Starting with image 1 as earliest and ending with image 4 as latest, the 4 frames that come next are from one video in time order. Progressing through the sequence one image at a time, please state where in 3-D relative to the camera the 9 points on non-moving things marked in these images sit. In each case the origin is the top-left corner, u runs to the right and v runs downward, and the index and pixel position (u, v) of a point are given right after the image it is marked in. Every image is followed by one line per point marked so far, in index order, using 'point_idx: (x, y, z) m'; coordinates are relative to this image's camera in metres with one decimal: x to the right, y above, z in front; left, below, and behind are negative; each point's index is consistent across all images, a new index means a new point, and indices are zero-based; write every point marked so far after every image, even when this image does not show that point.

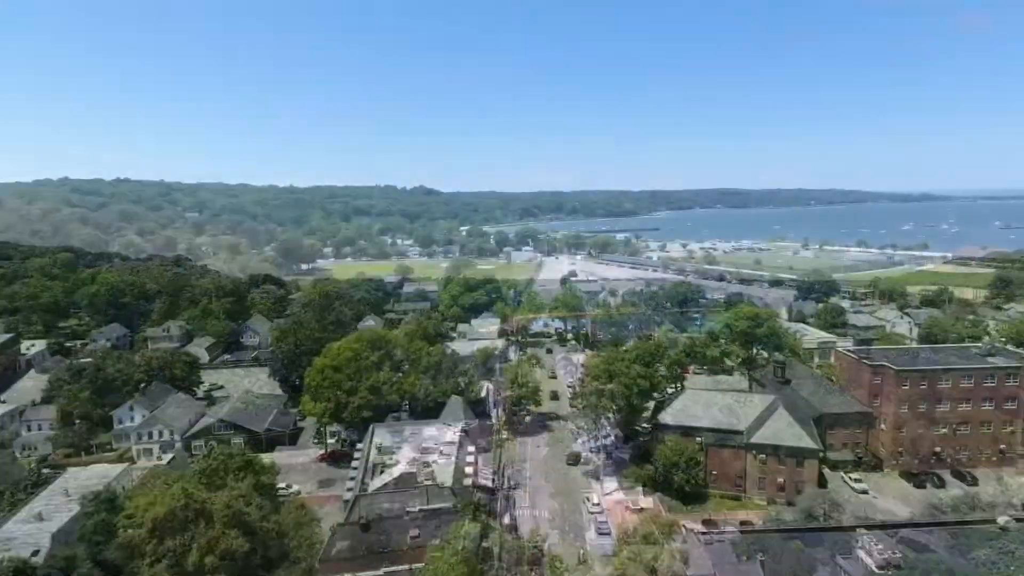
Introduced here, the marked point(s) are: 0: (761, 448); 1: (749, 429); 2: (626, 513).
0: (+7.6, -4.9, +19.0) m
1: (+7.5, -4.4, +19.6) m
2: (+3.3, -6.6, +18.3) m
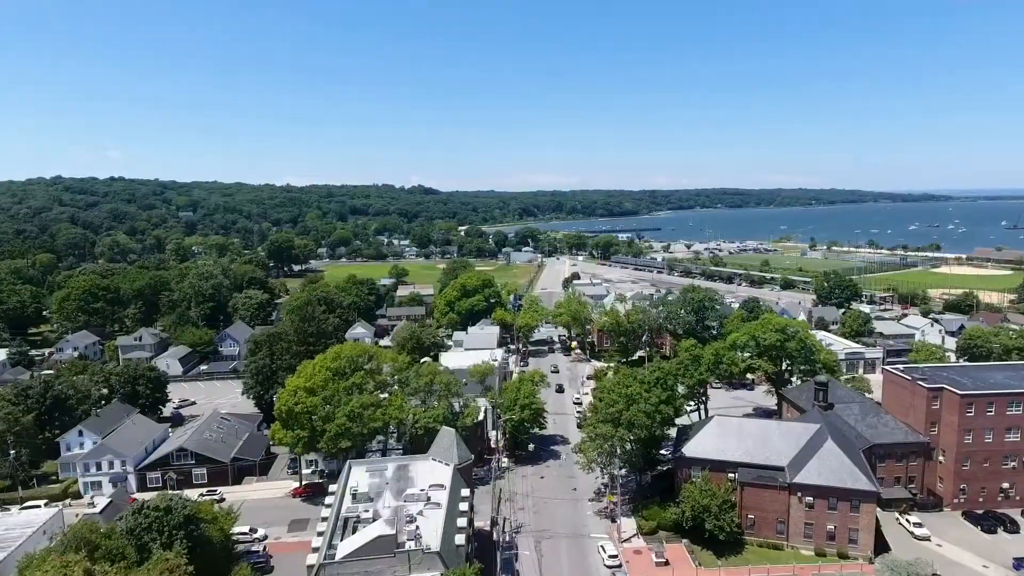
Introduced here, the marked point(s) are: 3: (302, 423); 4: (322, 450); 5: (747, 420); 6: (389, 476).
0: (+7.7, -5.2, +16.1) m
1: (+7.5, -4.7, +16.7) m
2: (+3.4, -6.9, +15.4) m
3: (-6.4, -4.1, +18.8) m
4: (-5.6, -4.8, +18.5) m
5: (+6.8, -3.9, +18.1) m
6: (-3.1, -4.7, +15.5) m
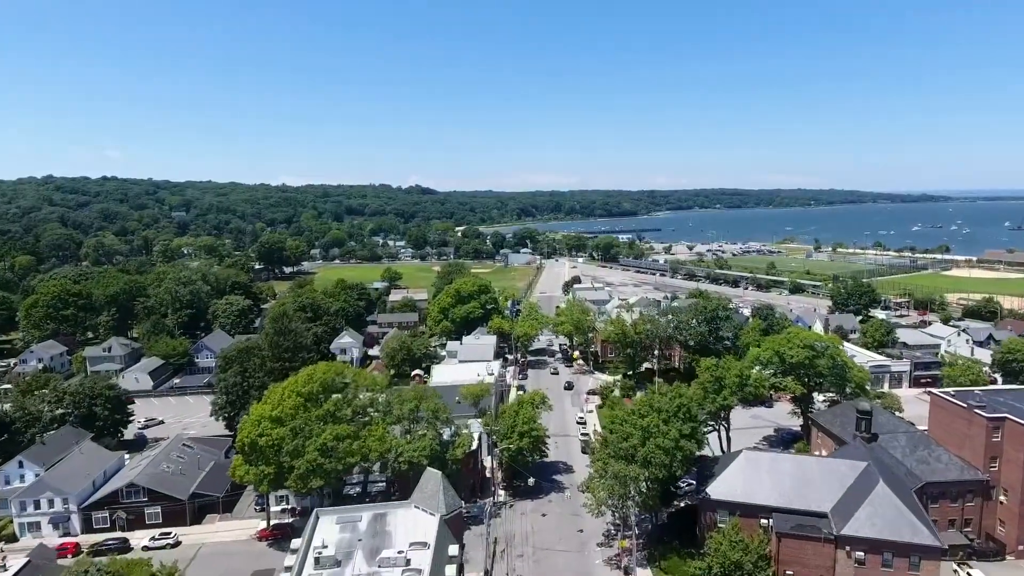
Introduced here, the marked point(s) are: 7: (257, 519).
0: (+7.6, -5.6, +13.7) m
1: (+7.4, -5.1, +14.2) m
2: (+3.3, -7.3, +13.0) m
3: (-6.4, -4.5, +16.3) m
4: (-5.7, -5.2, +16.0) m
5: (+6.7, -4.2, +15.6) m
6: (-3.1, -5.0, +13.0) m
7: (-7.4, -6.7, +18.2) m
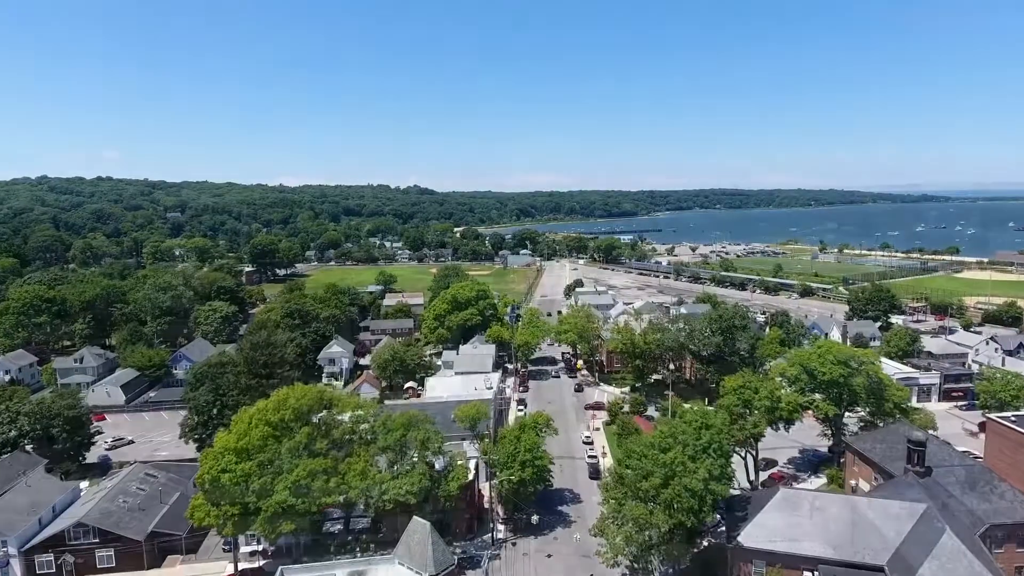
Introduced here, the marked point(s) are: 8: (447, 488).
0: (+7.6, -5.9, +11.6) m
1: (+7.5, -5.4, +12.1) m
2: (+3.3, -7.6, +10.8) m
3: (-6.4, -4.8, +14.2) m
4: (-5.7, -5.5, +13.9) m
5: (+6.8, -4.5, +13.5) m
6: (-3.1, -5.3, +10.9) m
7: (-7.4, -7.0, +16.0) m
8: (-1.6, -5.0, +15.4) m
